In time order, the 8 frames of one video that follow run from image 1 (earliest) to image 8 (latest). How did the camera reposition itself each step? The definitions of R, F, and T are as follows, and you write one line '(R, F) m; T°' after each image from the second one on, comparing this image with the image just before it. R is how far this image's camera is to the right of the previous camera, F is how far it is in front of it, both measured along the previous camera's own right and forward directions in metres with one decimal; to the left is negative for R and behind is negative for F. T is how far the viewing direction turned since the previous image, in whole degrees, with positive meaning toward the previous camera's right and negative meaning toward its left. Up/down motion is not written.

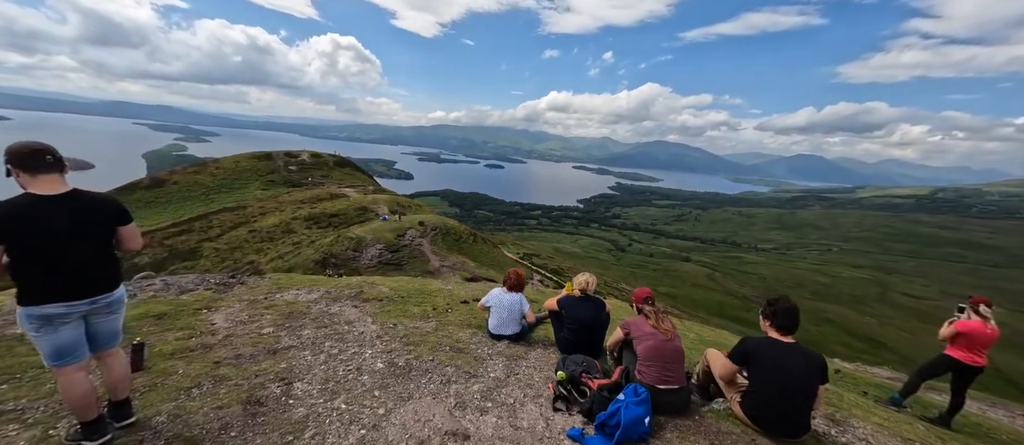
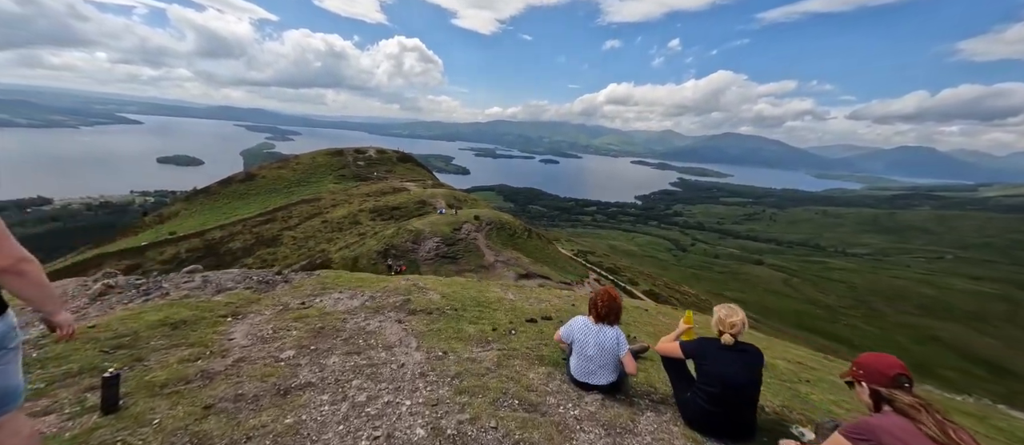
(-0.8, +2.6) m; -9°
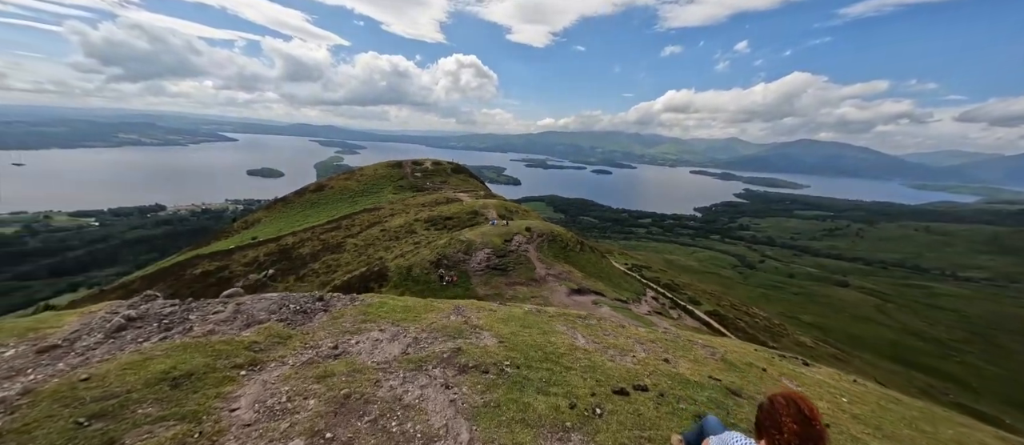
(-0.7, +2.2) m; -8°
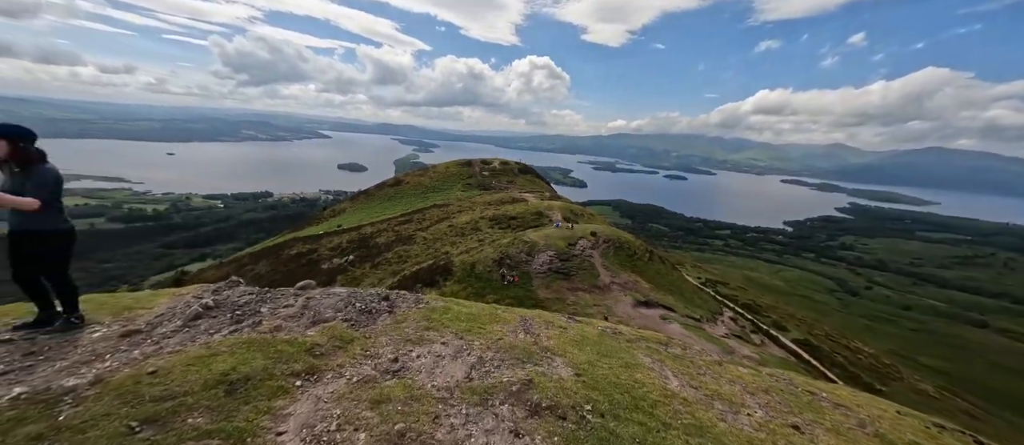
(-0.6, +1.3) m; -11°
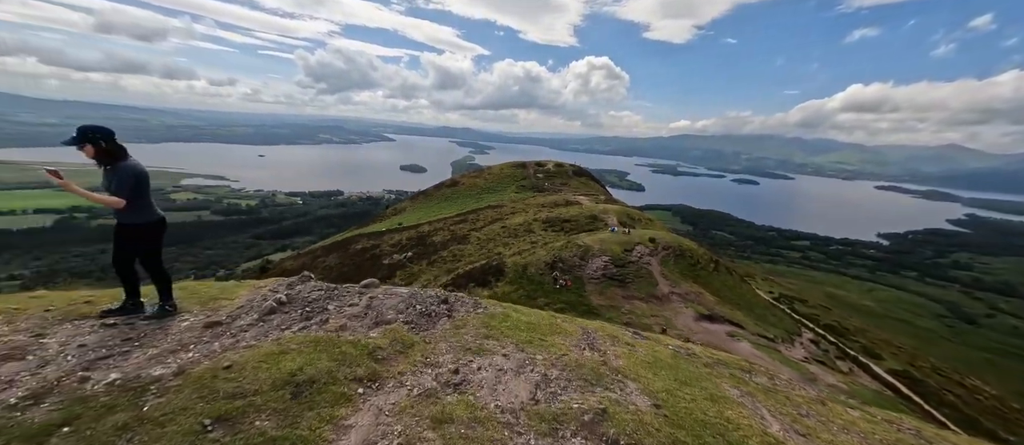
(-0.4, +0.7) m; -9°
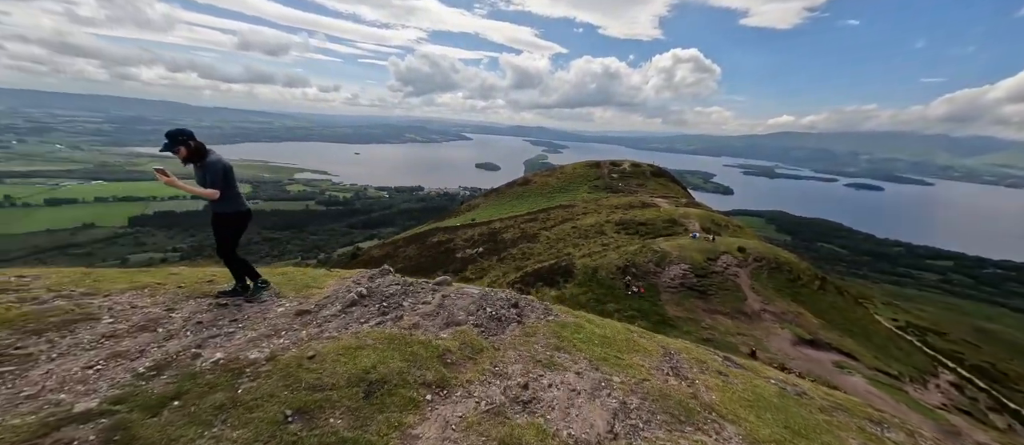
(-0.2, +0.6) m; -12°
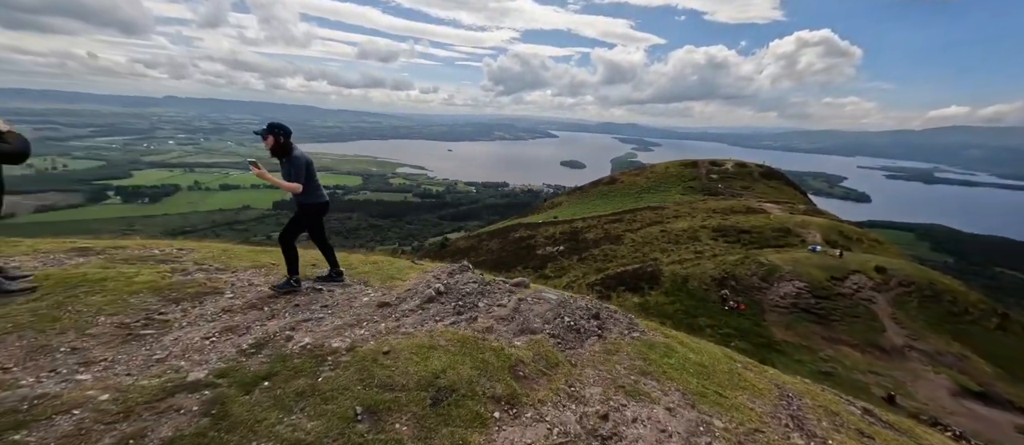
(-0.1, +0.6) m; -14°
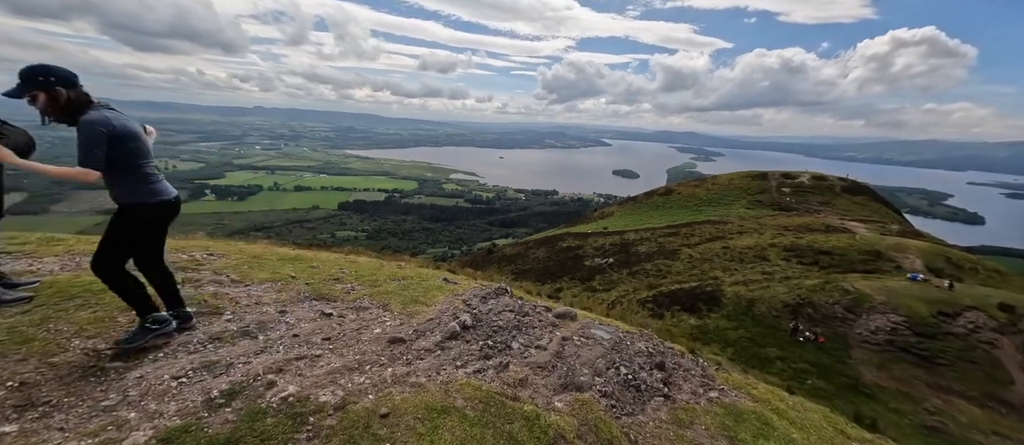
(0.0, +1.4) m; -8°
